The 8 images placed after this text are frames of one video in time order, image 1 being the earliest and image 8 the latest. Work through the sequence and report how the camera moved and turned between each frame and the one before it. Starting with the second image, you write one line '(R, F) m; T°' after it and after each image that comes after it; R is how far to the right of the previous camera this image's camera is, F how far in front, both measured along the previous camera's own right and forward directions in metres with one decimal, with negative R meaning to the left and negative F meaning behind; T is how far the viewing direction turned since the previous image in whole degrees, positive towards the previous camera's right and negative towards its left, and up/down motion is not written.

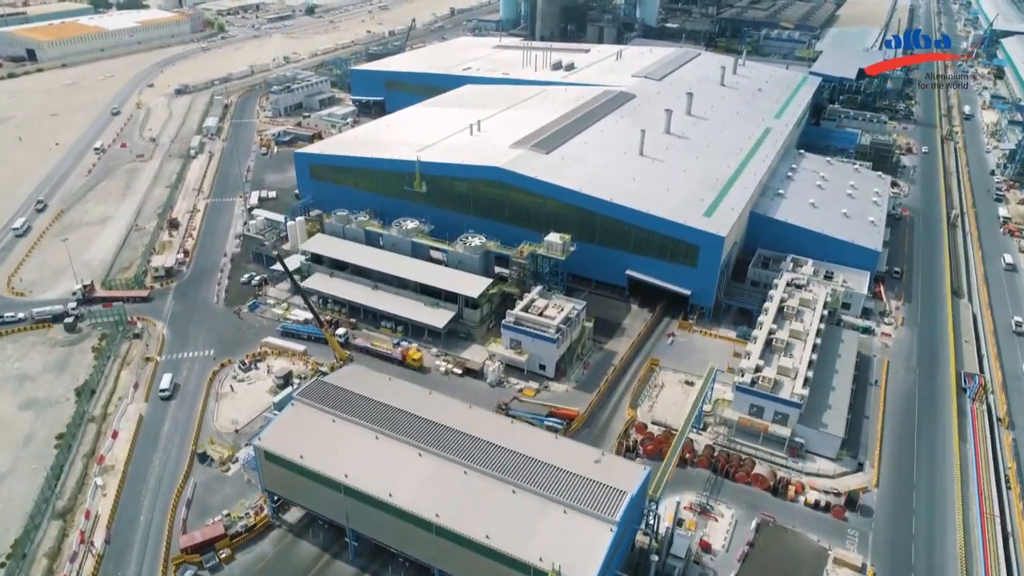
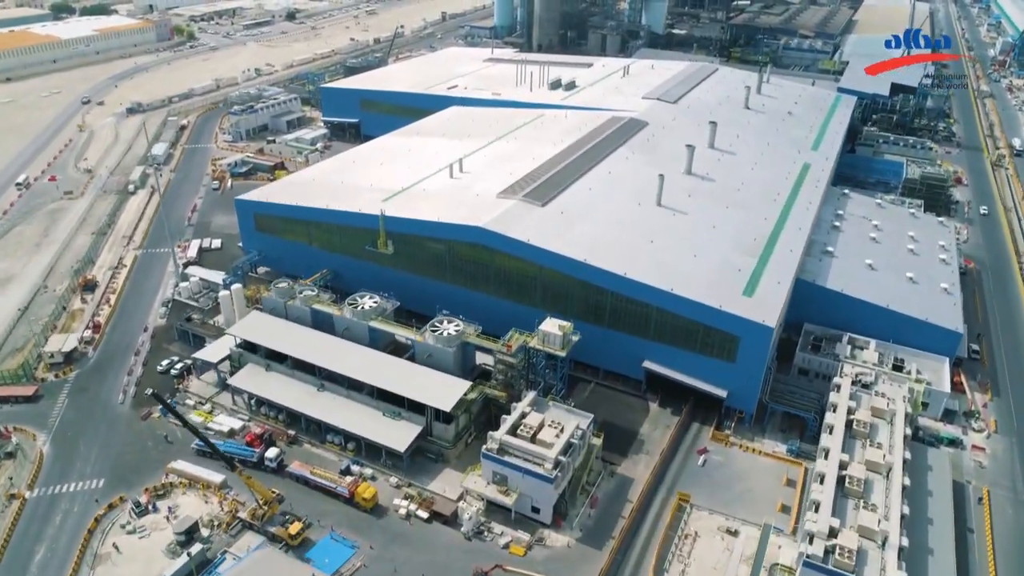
(+0.4, +6.1) m; 0°
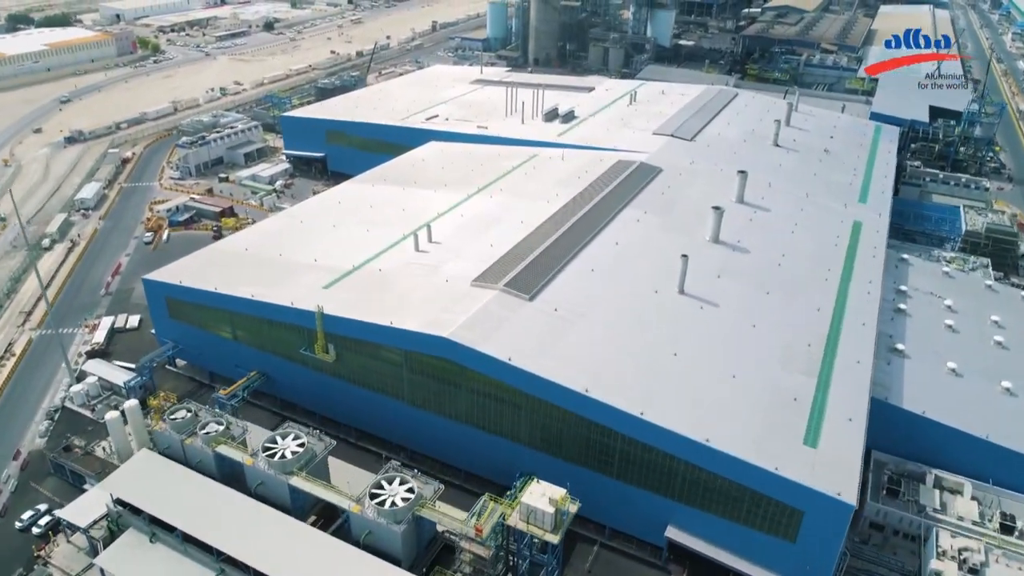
(+0.6, +5.9) m; 0°
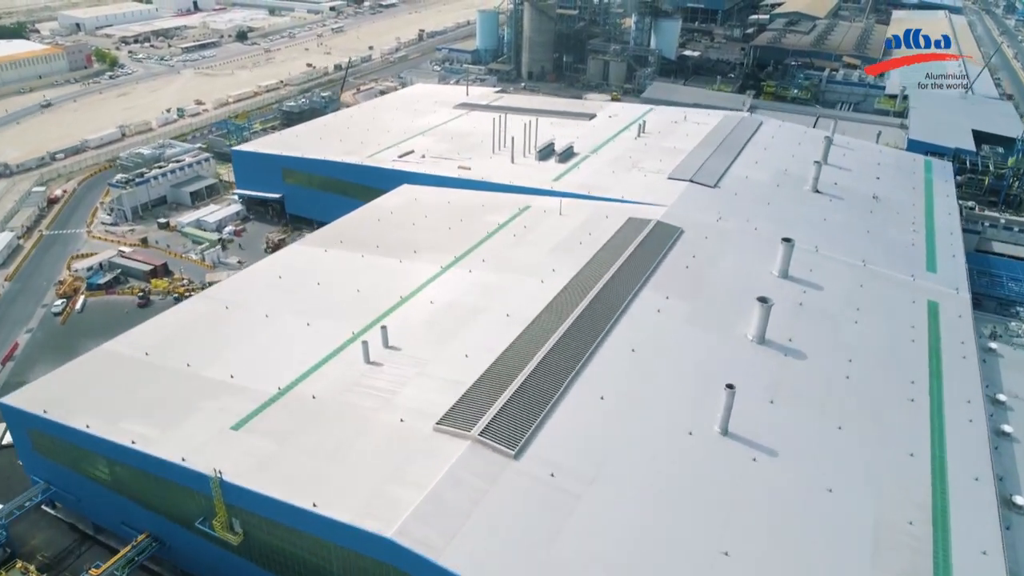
(+0.3, +5.6) m; 0°
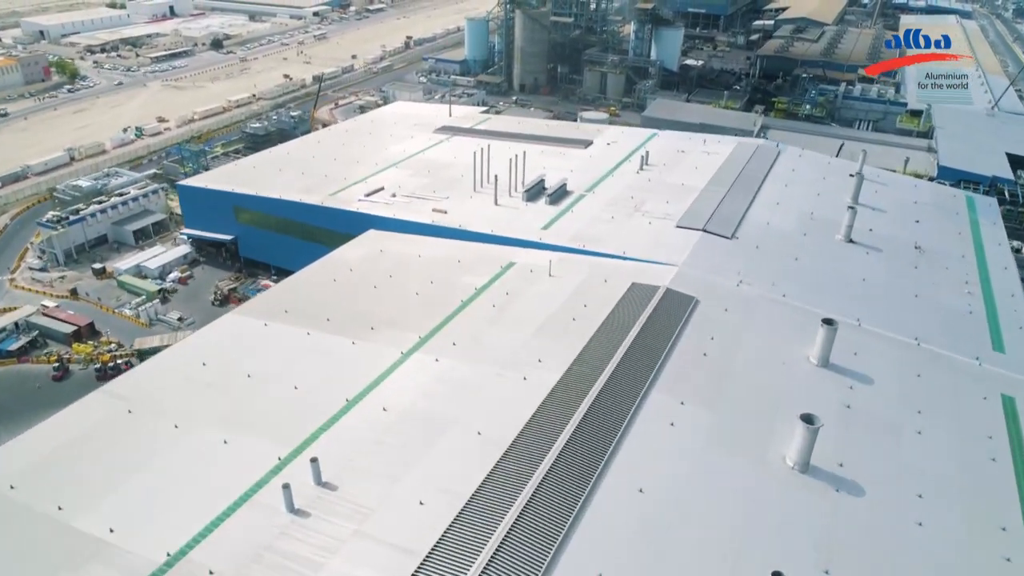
(+0.5, +4.1) m; 0°
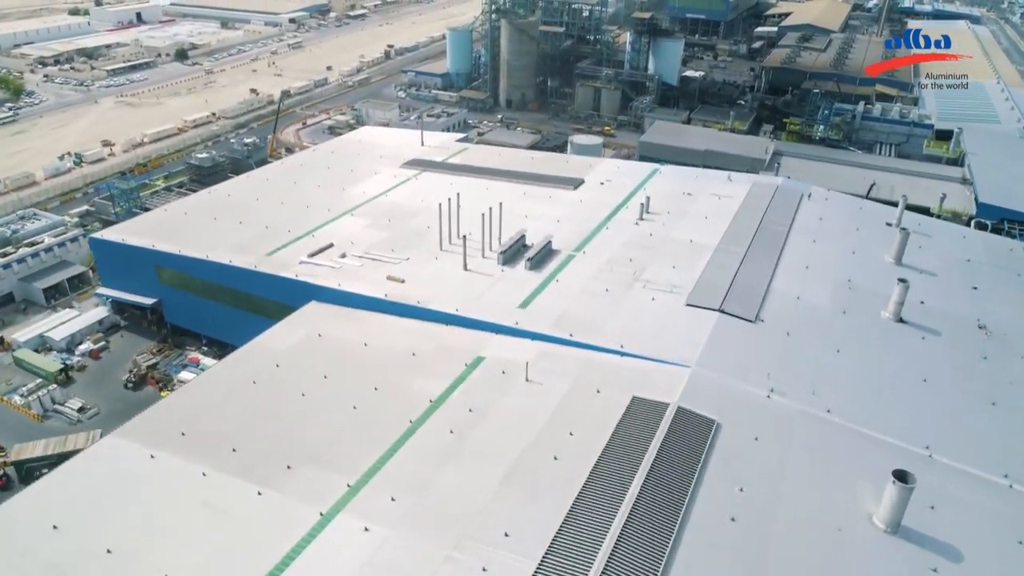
(+0.7, +4.6) m; 0°
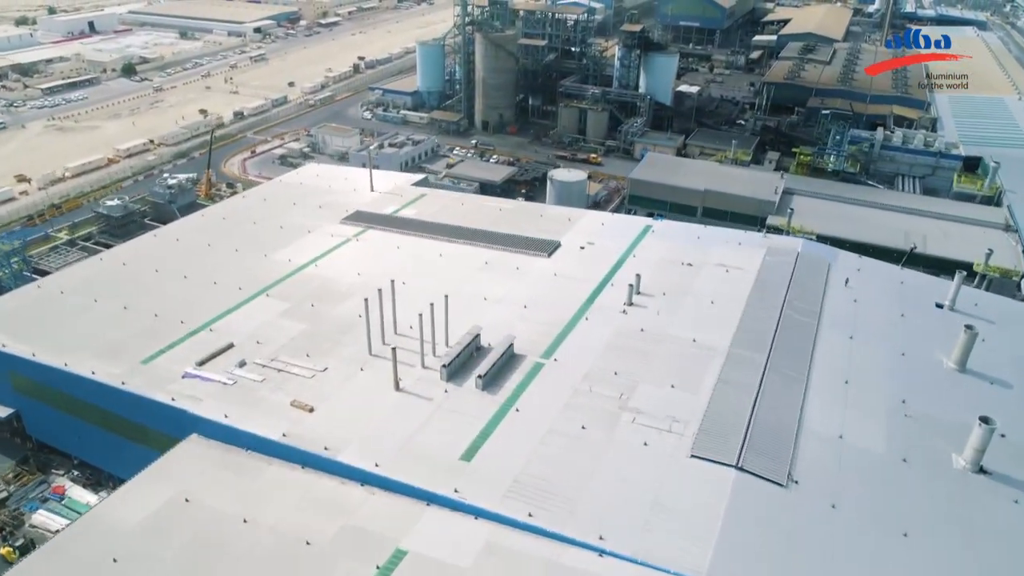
(+1.0, +5.2) m; +1°
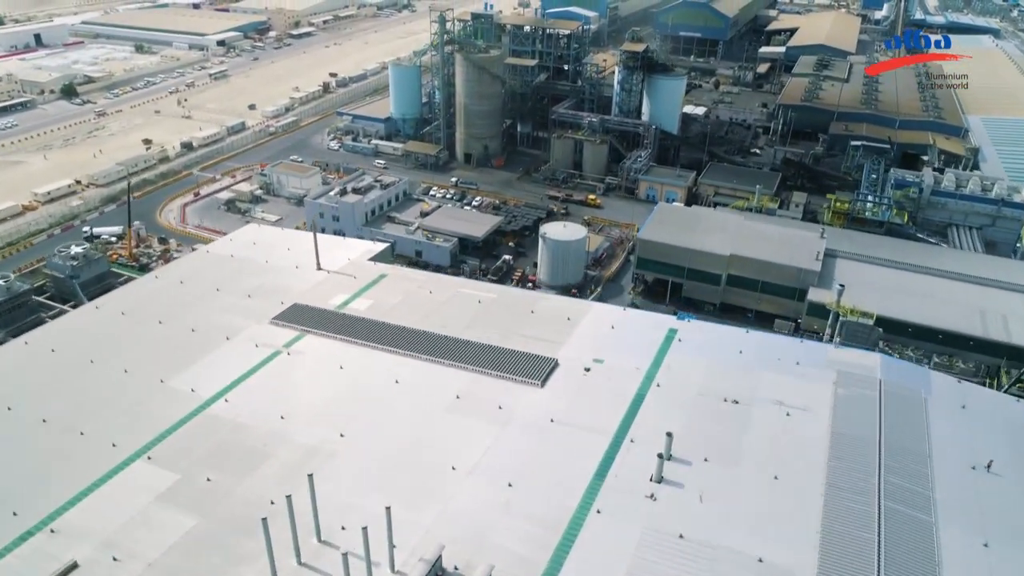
(+0.2, +5.8) m; +1°
